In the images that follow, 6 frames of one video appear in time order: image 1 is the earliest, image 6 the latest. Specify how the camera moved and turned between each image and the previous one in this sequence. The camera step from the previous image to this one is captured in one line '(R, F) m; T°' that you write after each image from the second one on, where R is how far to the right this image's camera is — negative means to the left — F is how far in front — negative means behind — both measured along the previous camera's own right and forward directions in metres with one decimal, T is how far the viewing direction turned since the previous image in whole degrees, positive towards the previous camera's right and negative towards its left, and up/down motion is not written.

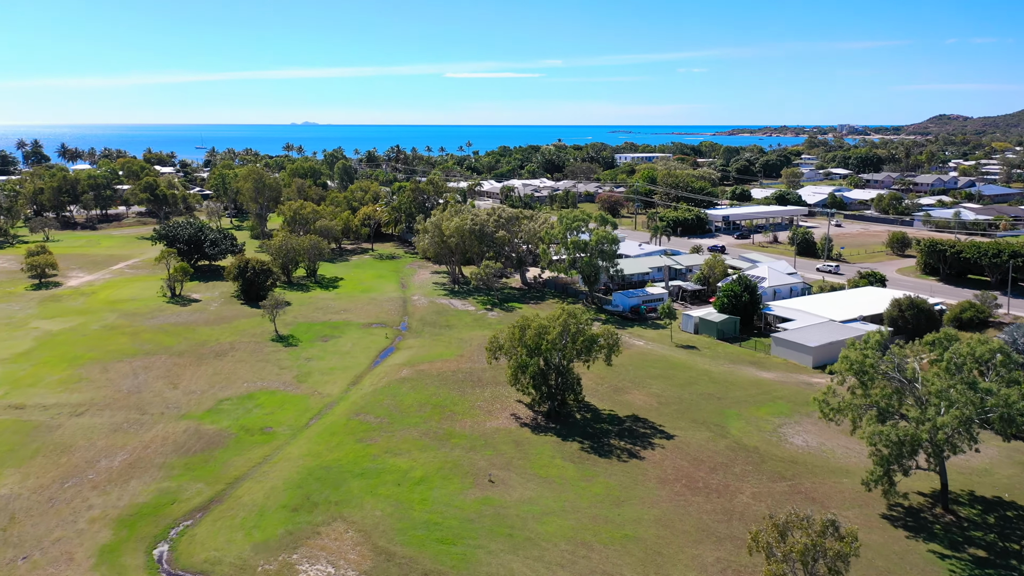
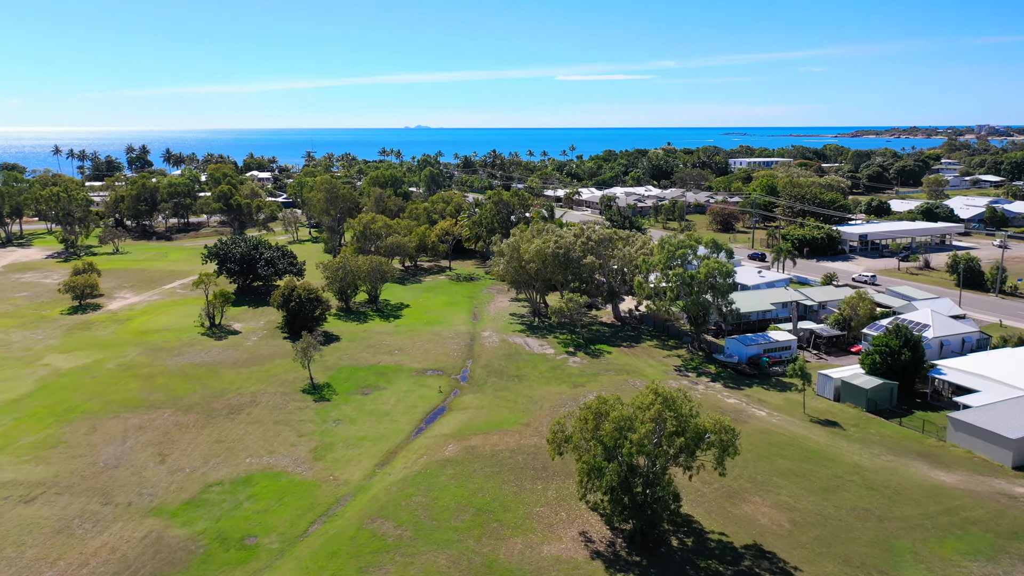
(+1.0, +10.0) m; -7°
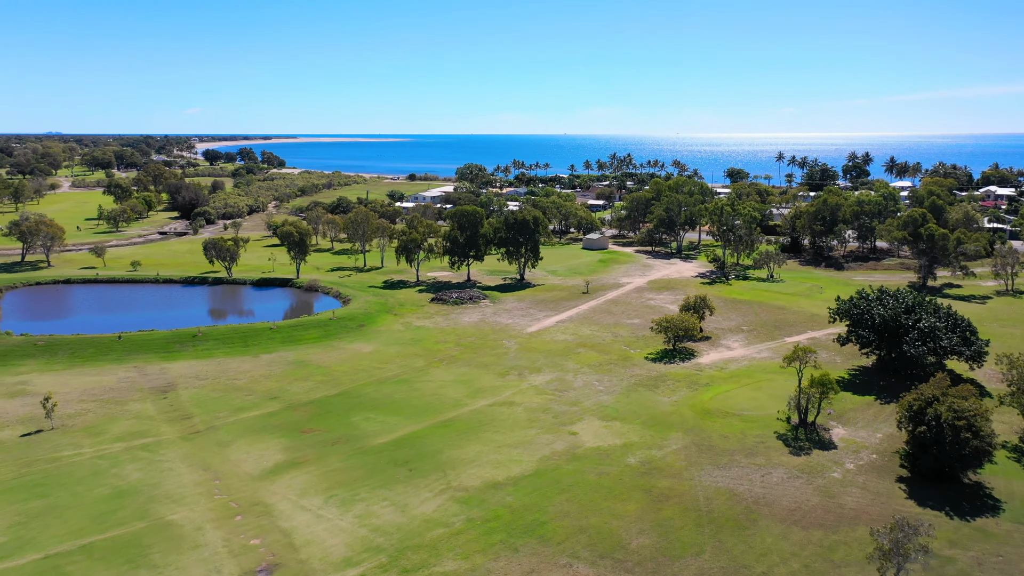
(-1.7, +18.2) m; -48°
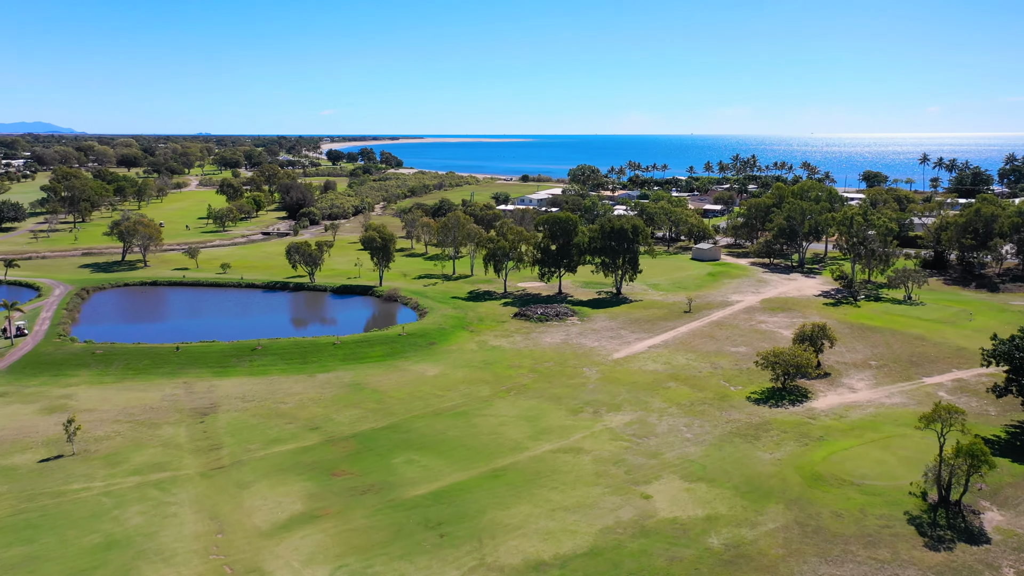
(+1.9, +5.7) m; -8°
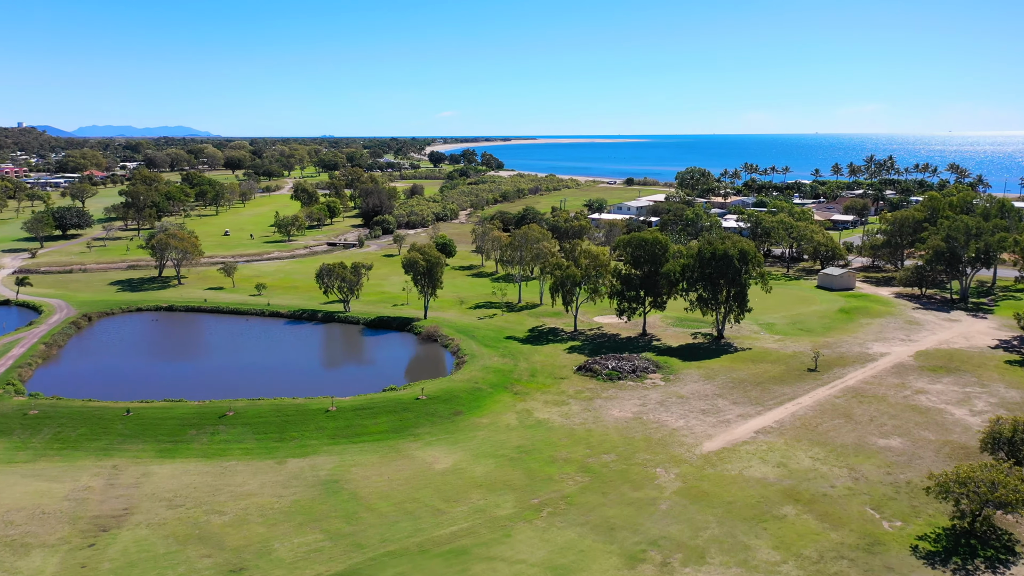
(+2.5, +12.7) m; -8°
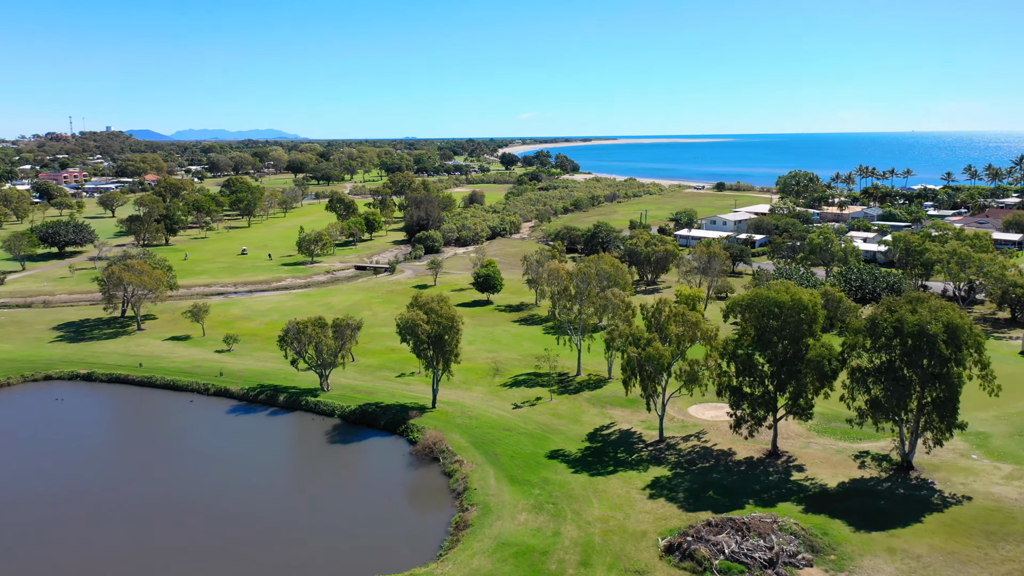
(+1.2, +18.3) m; -6°
